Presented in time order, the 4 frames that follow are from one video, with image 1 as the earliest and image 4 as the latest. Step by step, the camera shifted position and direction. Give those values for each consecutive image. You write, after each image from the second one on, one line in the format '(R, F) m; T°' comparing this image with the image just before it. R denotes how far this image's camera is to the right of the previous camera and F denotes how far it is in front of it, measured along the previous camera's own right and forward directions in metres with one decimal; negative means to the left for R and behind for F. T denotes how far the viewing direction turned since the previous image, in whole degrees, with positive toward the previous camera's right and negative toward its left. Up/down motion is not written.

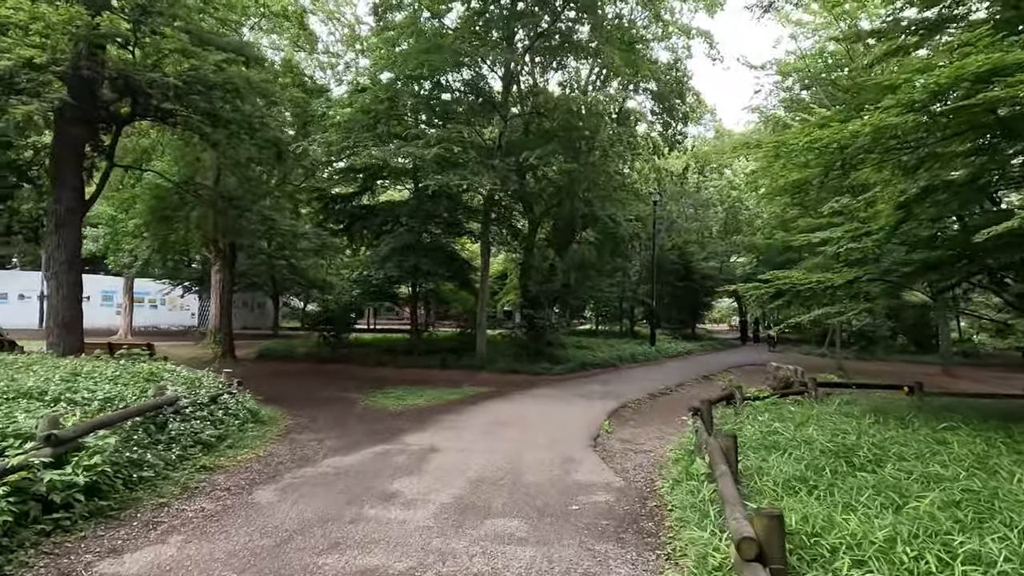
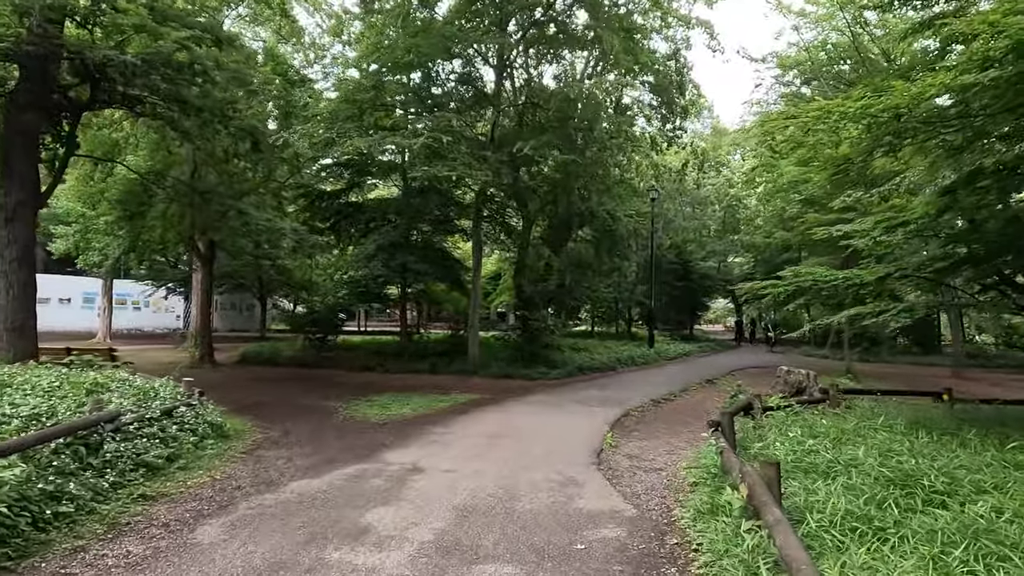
(0.0, +0.8) m; 0°
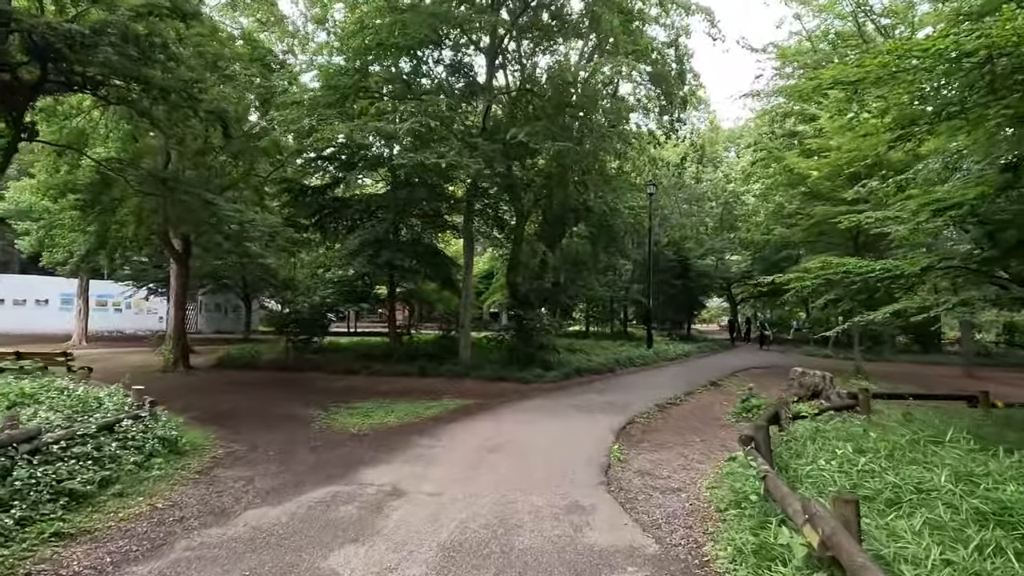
(0.0, +0.9) m; +1°
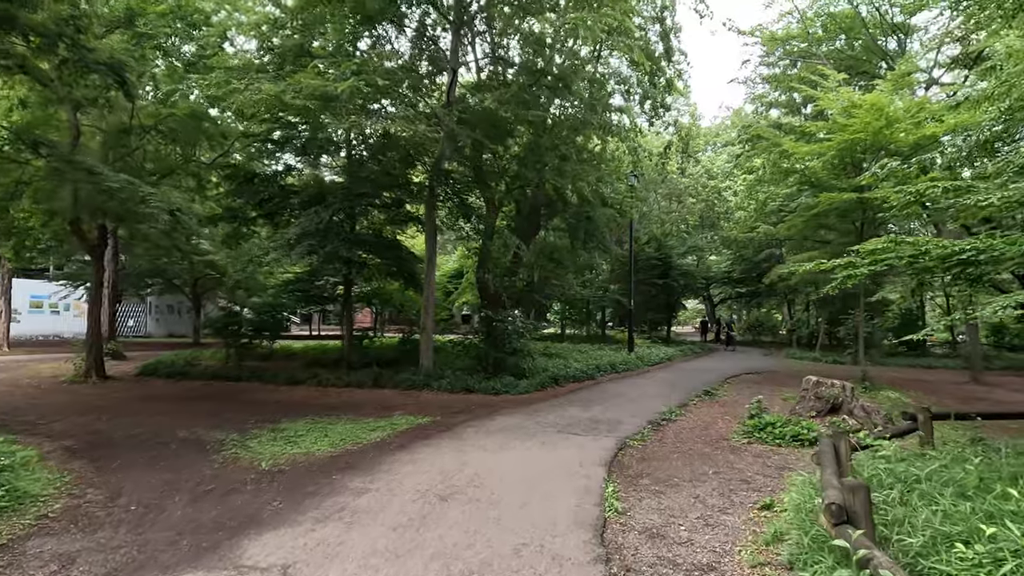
(+0.1, +1.8) m; +2°
